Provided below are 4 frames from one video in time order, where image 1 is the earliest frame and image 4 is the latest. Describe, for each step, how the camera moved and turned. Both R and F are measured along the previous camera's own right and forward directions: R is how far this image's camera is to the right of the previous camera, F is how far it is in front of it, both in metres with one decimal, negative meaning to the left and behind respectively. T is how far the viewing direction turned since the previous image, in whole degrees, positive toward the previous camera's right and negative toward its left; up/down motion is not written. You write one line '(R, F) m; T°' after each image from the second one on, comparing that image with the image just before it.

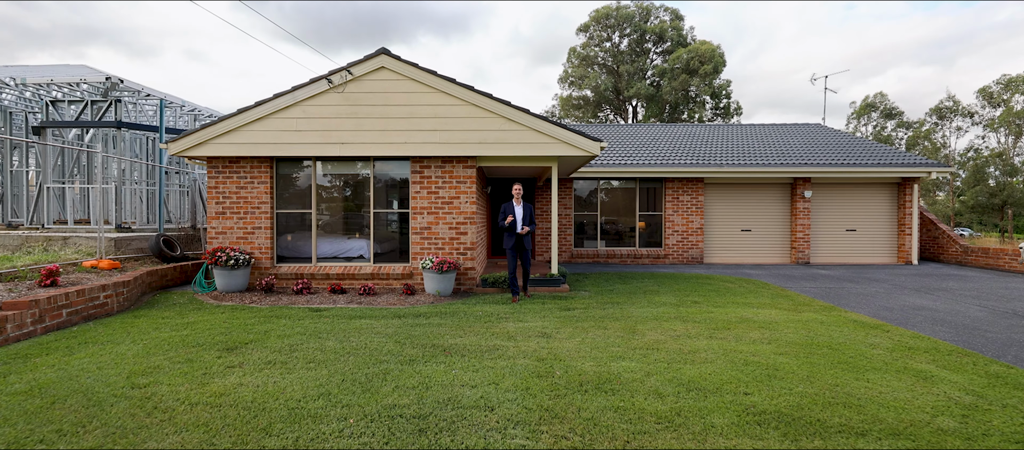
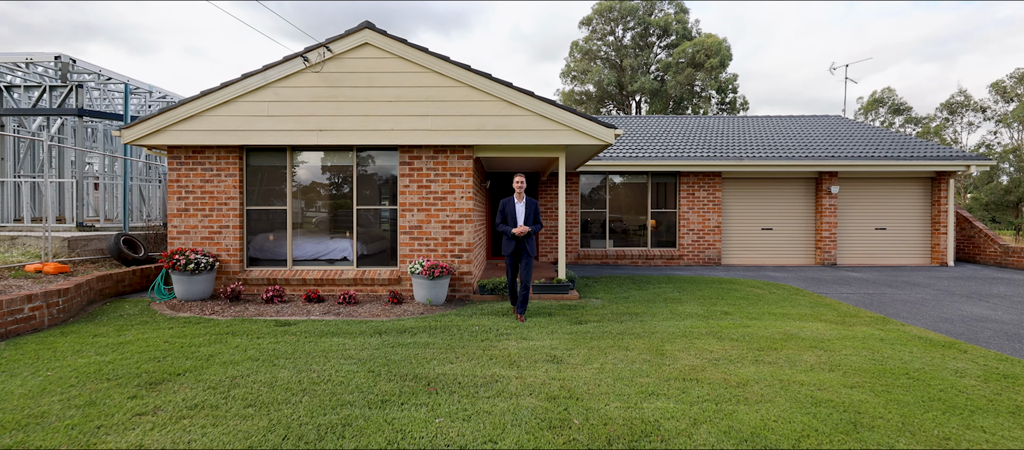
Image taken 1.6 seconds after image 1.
(0.0, +0.8) m; 0°
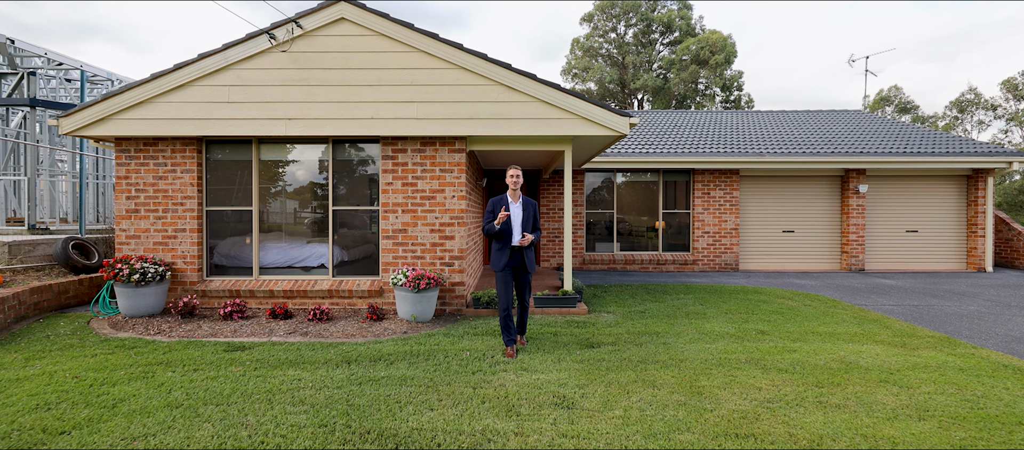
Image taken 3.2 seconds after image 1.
(0.0, +0.8) m; 0°
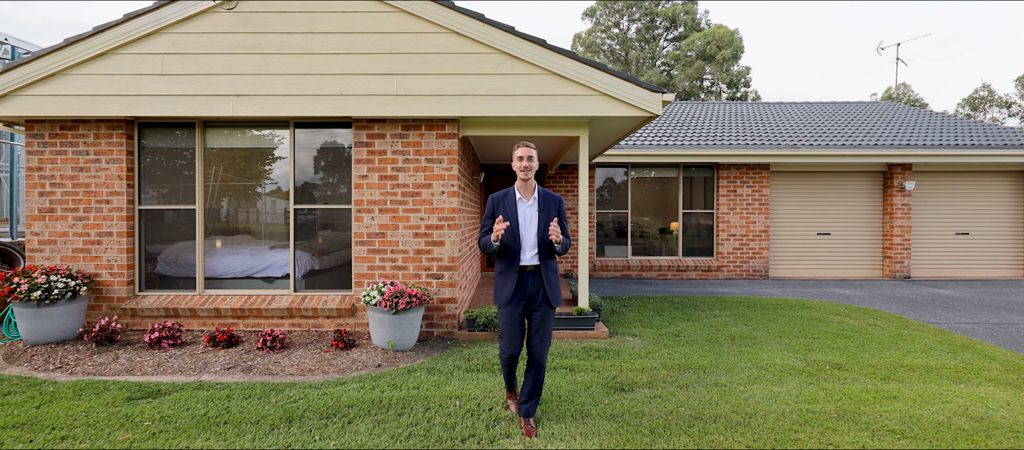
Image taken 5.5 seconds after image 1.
(0.0, +1.0) m; 0°
